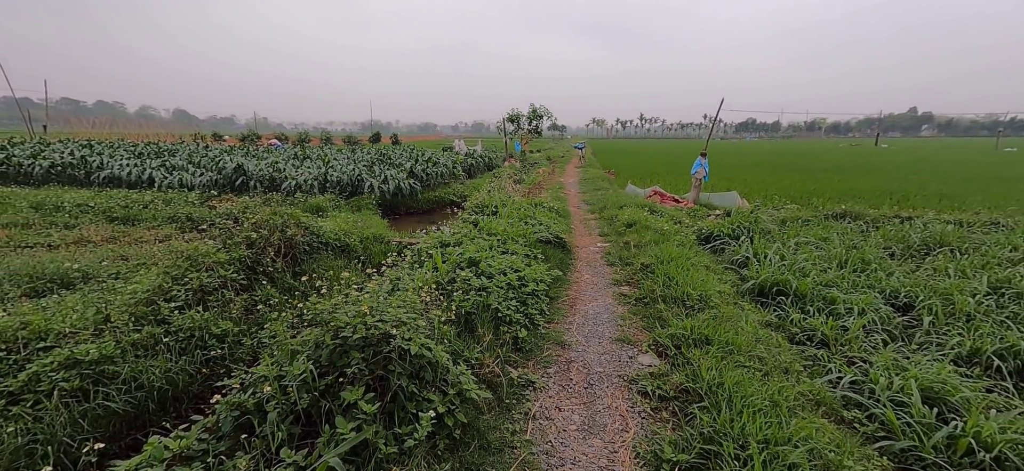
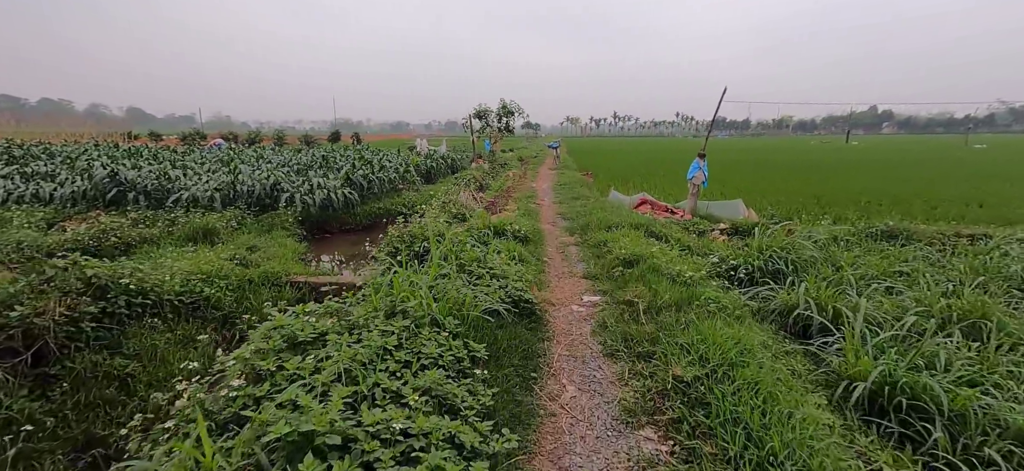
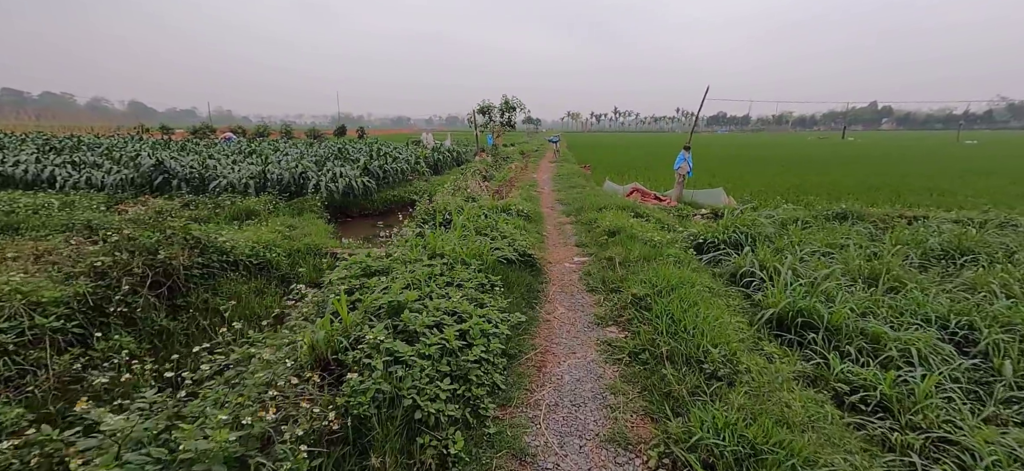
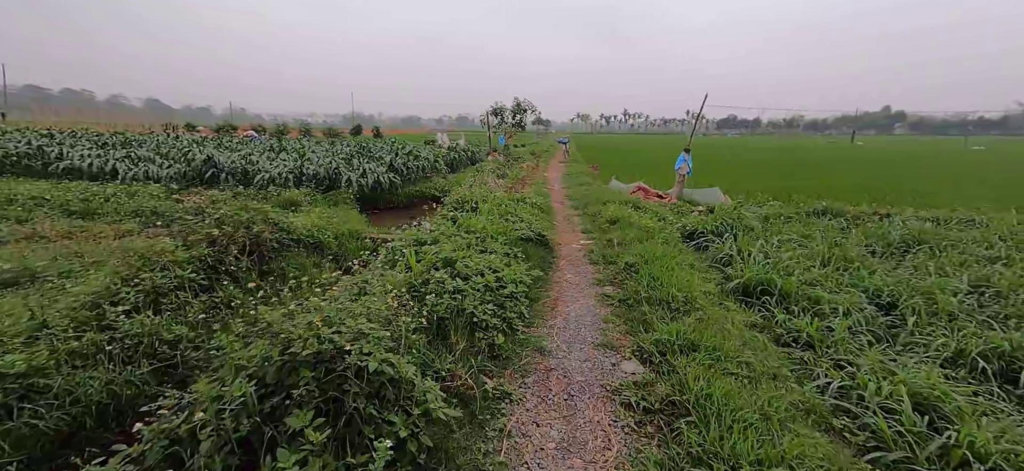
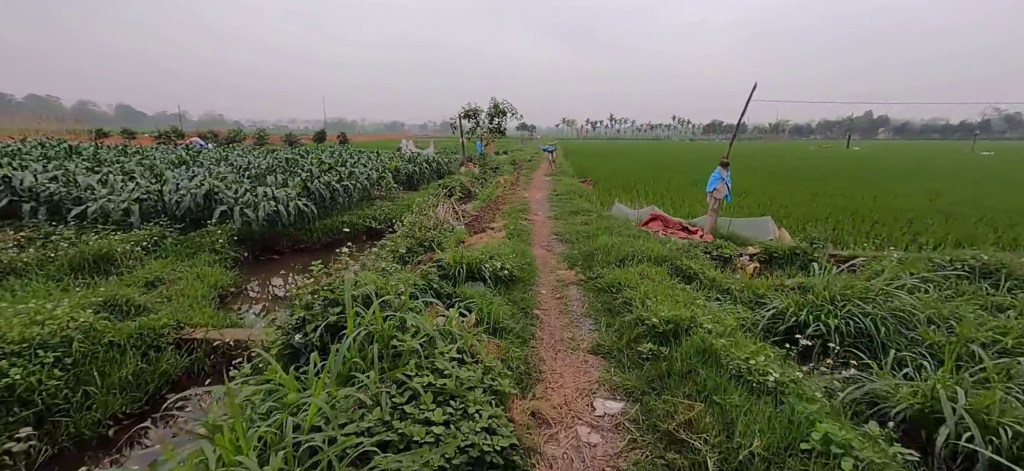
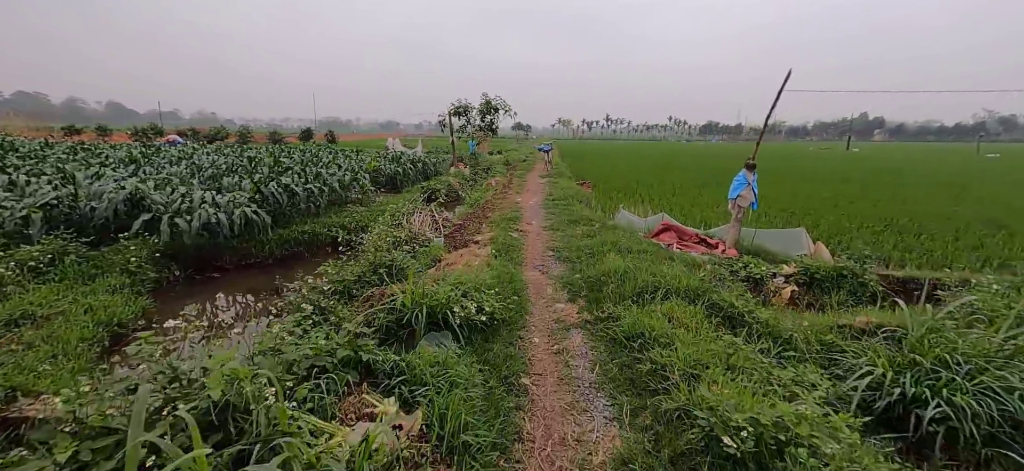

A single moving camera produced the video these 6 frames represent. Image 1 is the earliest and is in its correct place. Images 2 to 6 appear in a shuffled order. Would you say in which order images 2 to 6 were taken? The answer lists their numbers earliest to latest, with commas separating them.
4, 3, 2, 5, 6
